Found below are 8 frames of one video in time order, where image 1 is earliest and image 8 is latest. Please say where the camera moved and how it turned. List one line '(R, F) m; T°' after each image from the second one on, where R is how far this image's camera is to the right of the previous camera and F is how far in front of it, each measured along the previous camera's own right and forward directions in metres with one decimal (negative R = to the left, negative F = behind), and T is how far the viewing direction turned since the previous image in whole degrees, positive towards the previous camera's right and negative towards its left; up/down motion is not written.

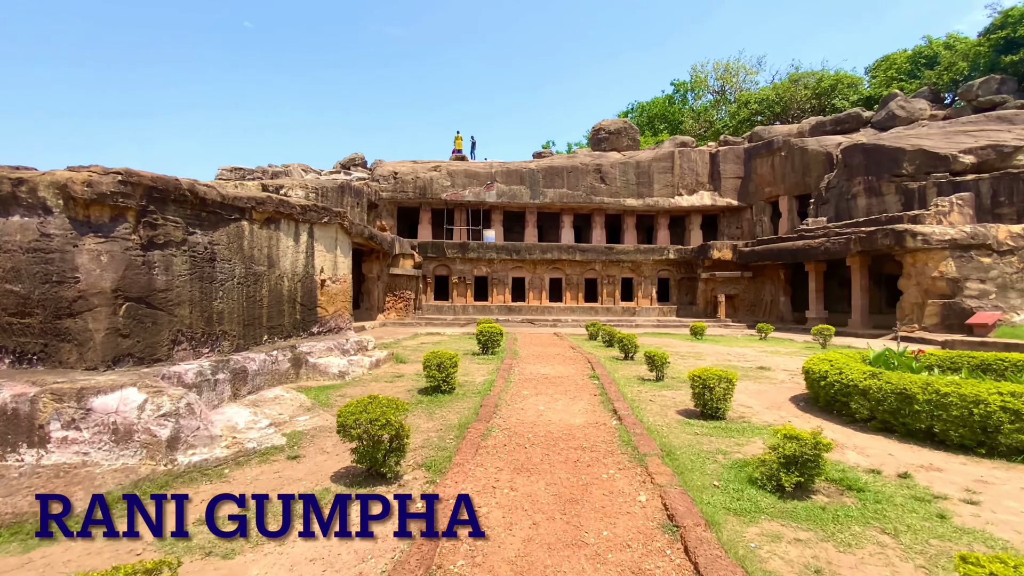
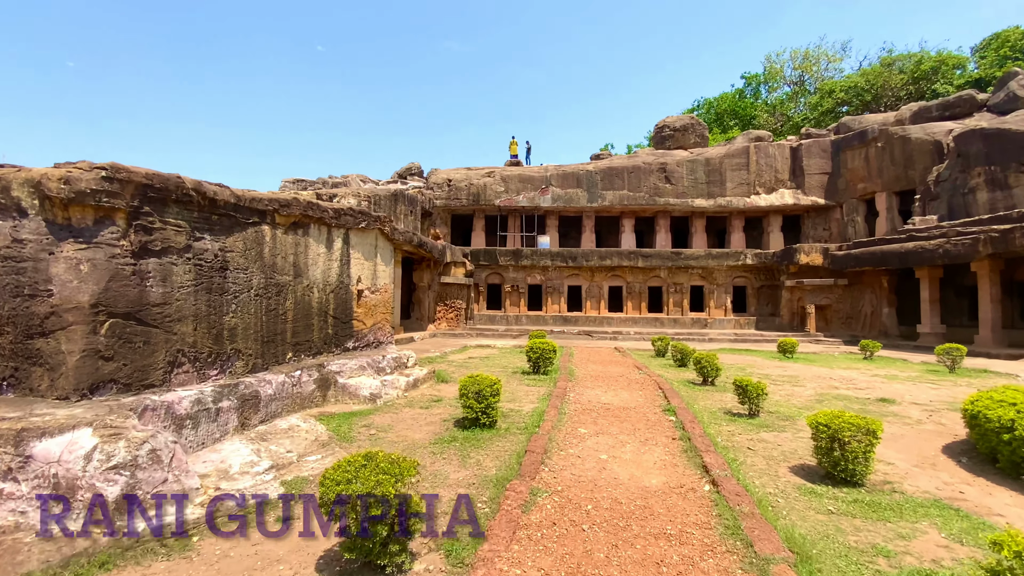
(0.0, +1.2) m; -7°
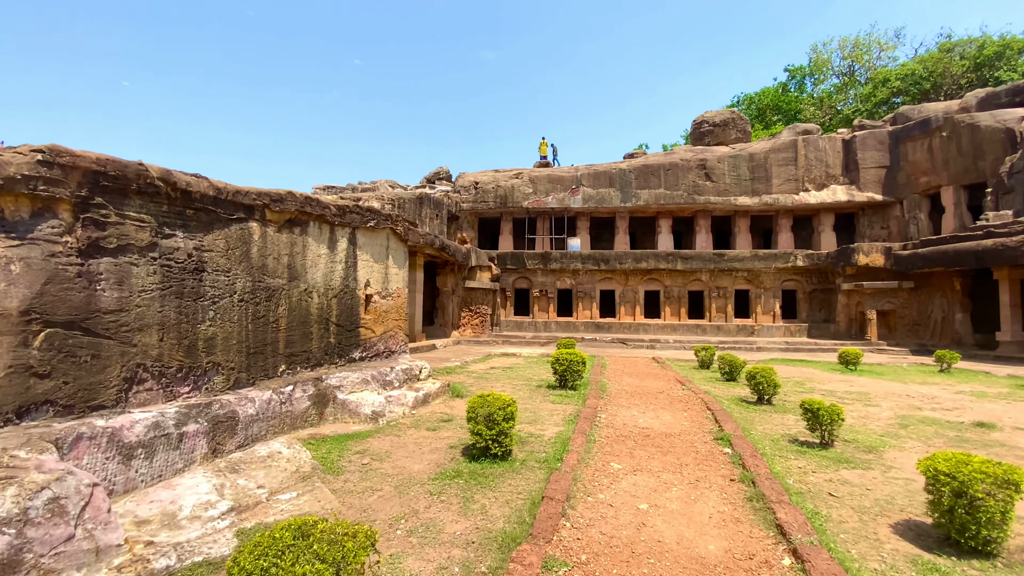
(+0.2, +0.9) m; -4°
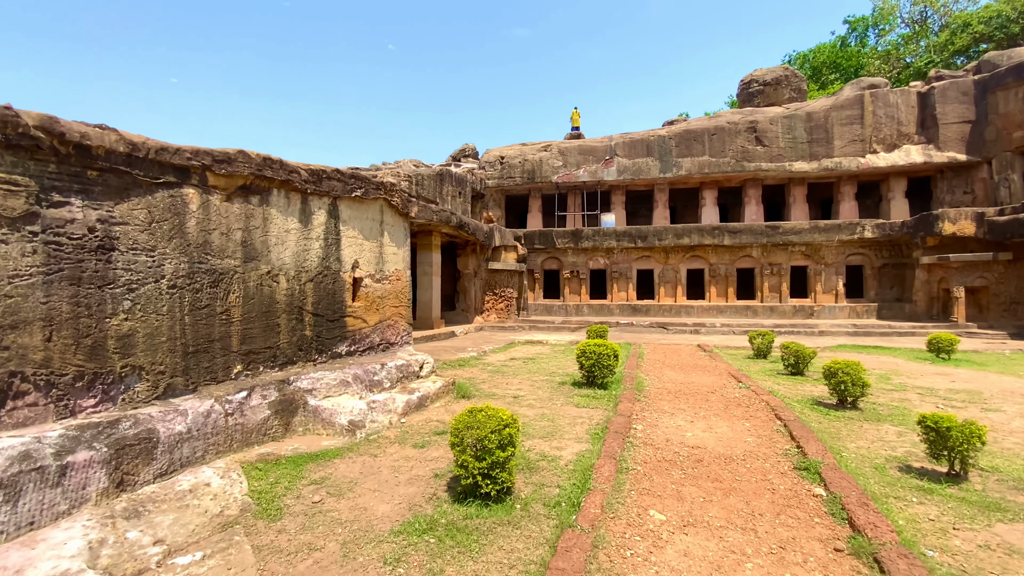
(+0.3, +1.4) m; -4°
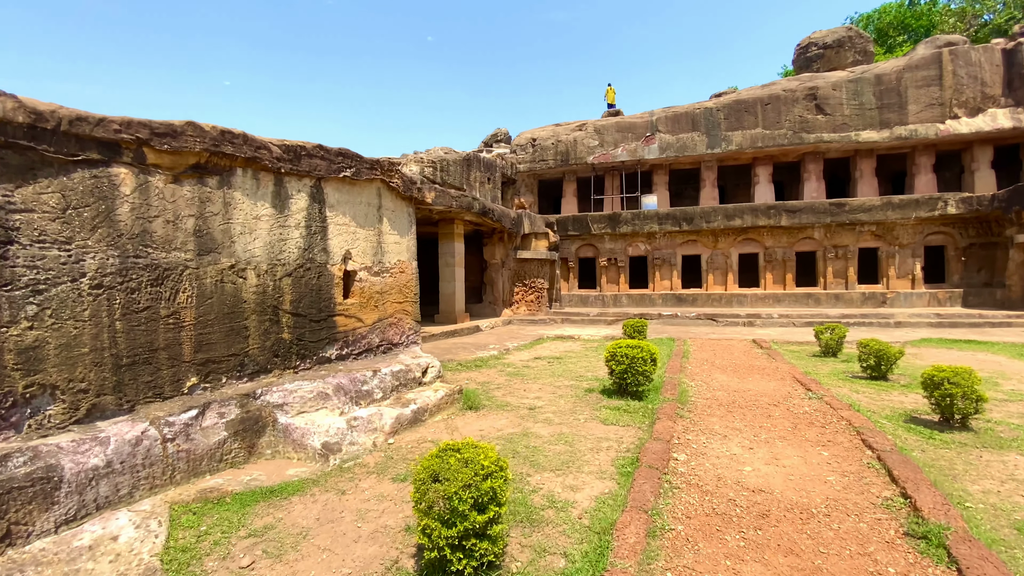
(+0.3, +1.0) m; -5°
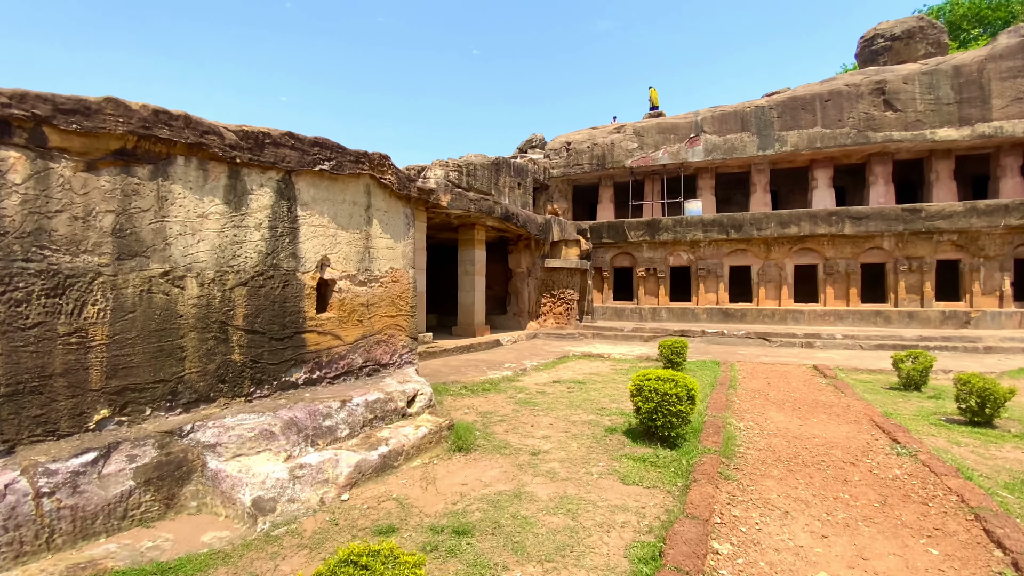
(+0.4, +1.0) m; -5°
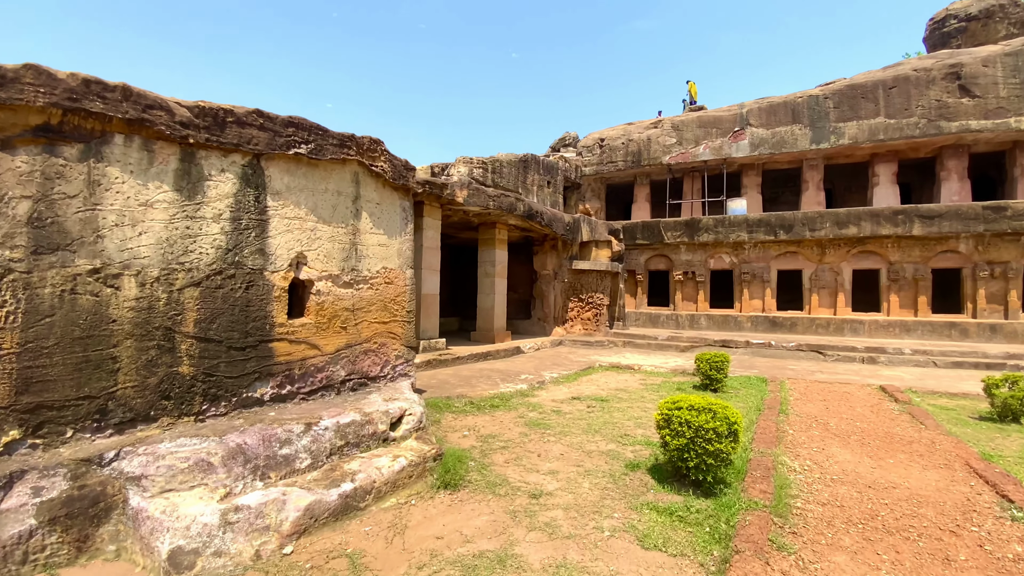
(+0.3, +0.8) m; -4°
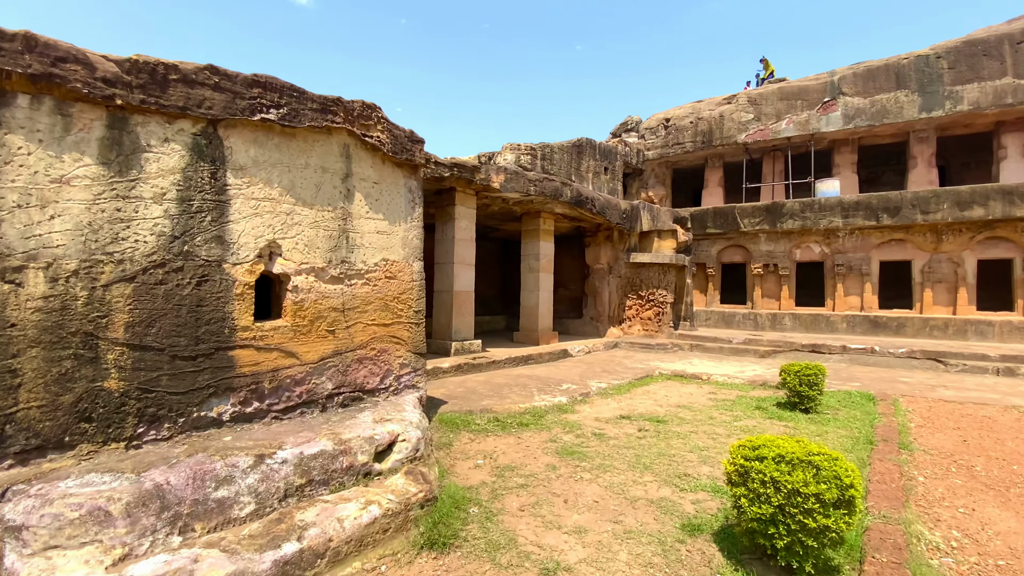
(+0.3, +1.0) m; -8°
